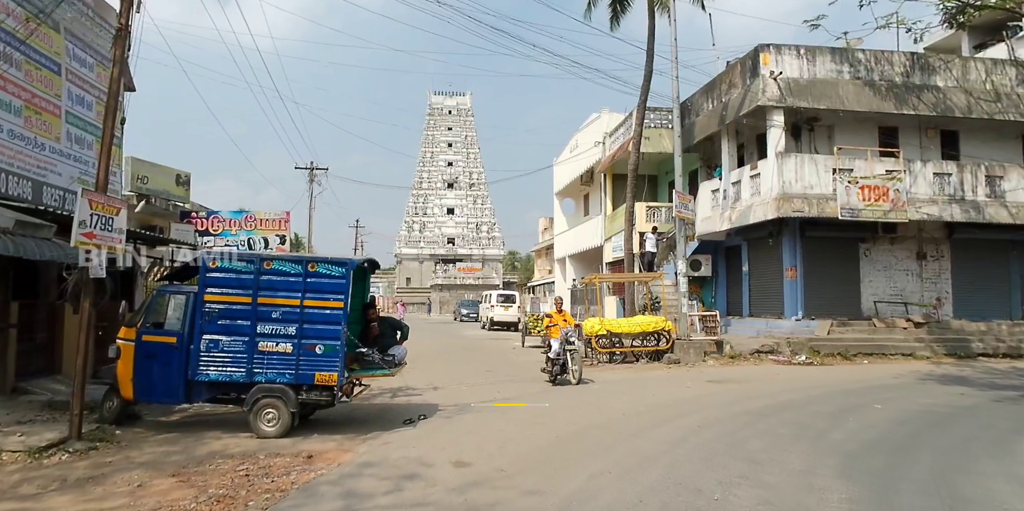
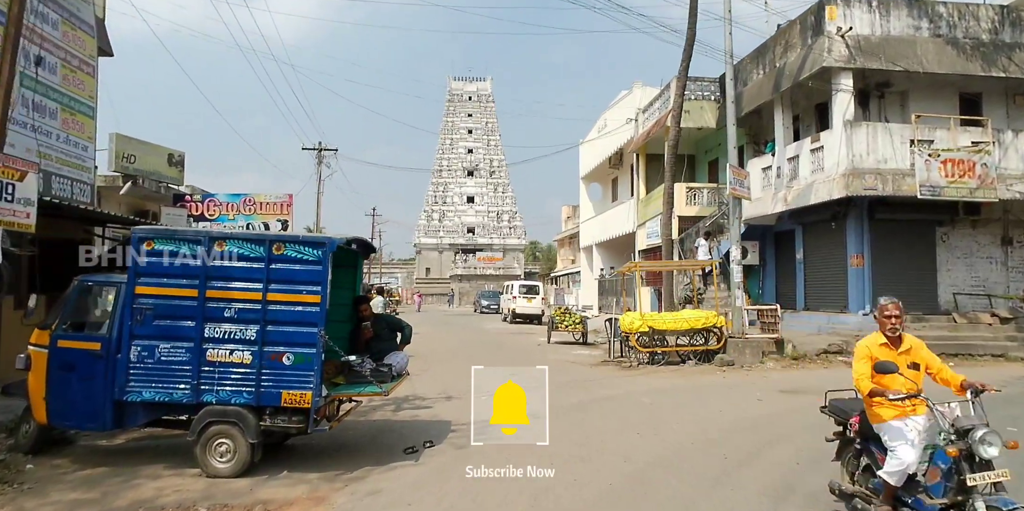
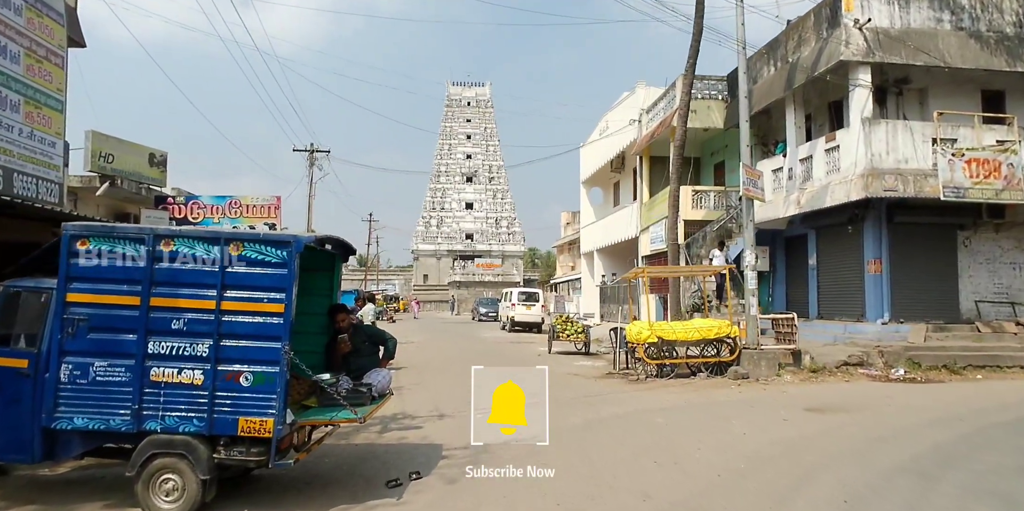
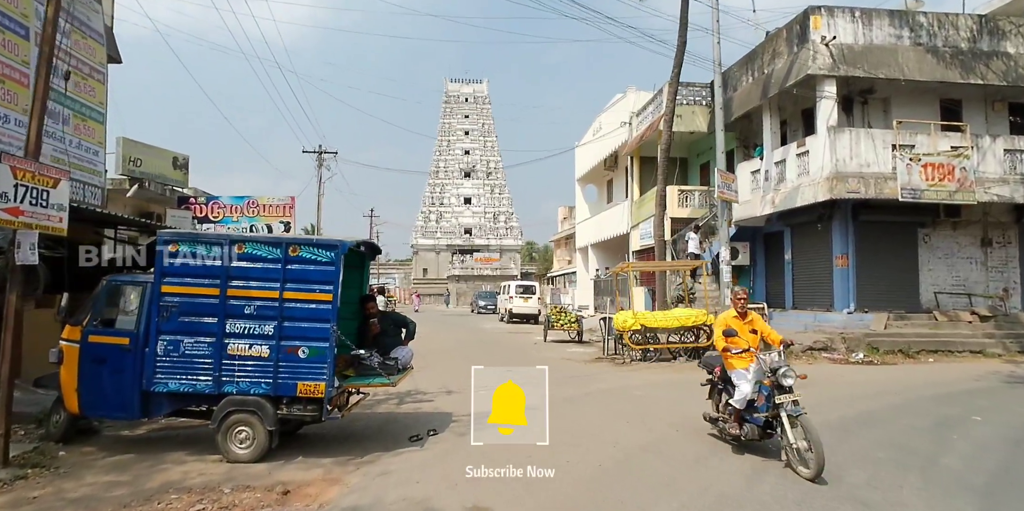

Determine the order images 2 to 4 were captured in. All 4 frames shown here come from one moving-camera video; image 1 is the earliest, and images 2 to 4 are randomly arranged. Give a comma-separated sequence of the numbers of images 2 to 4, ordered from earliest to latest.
4, 2, 3
